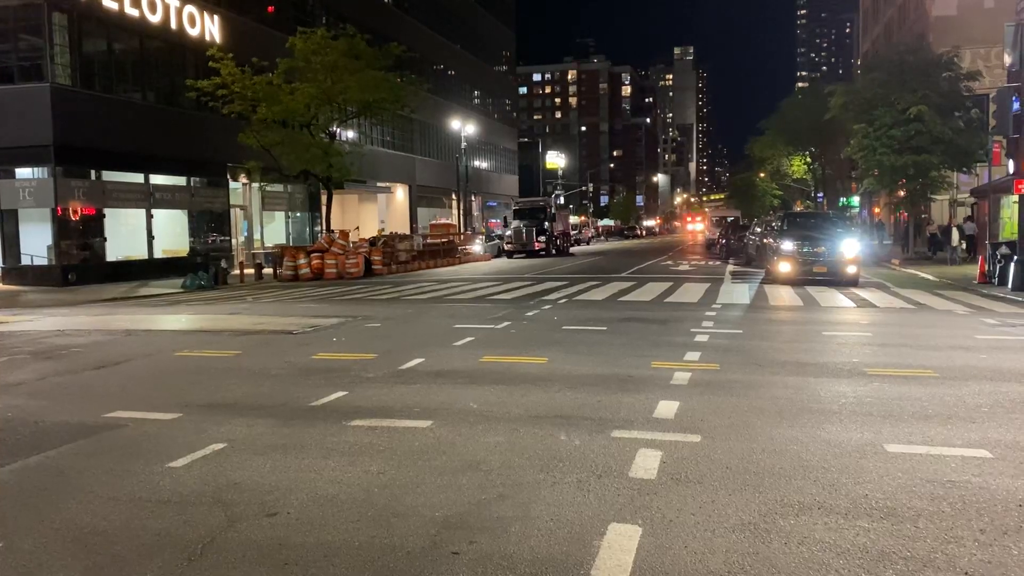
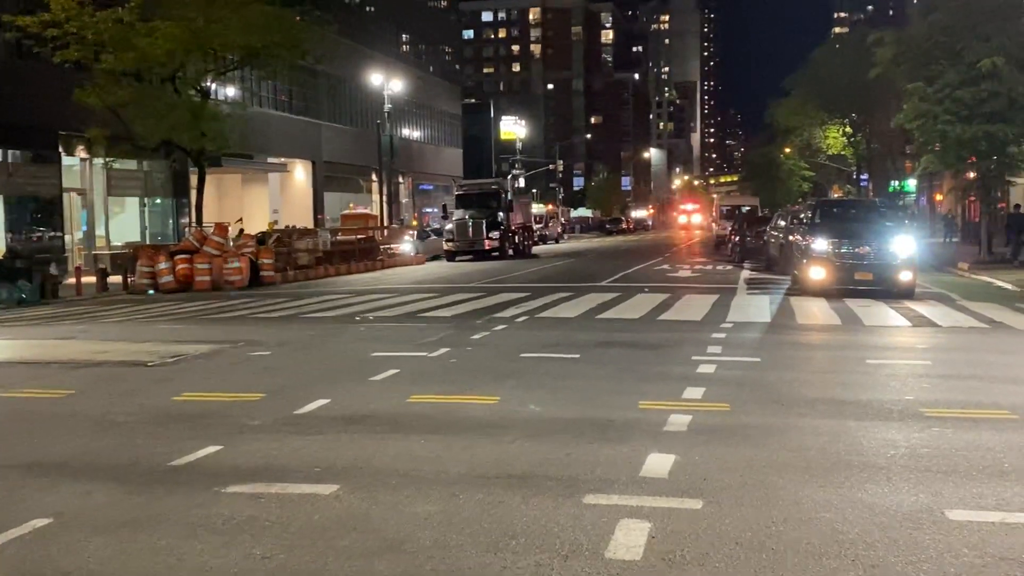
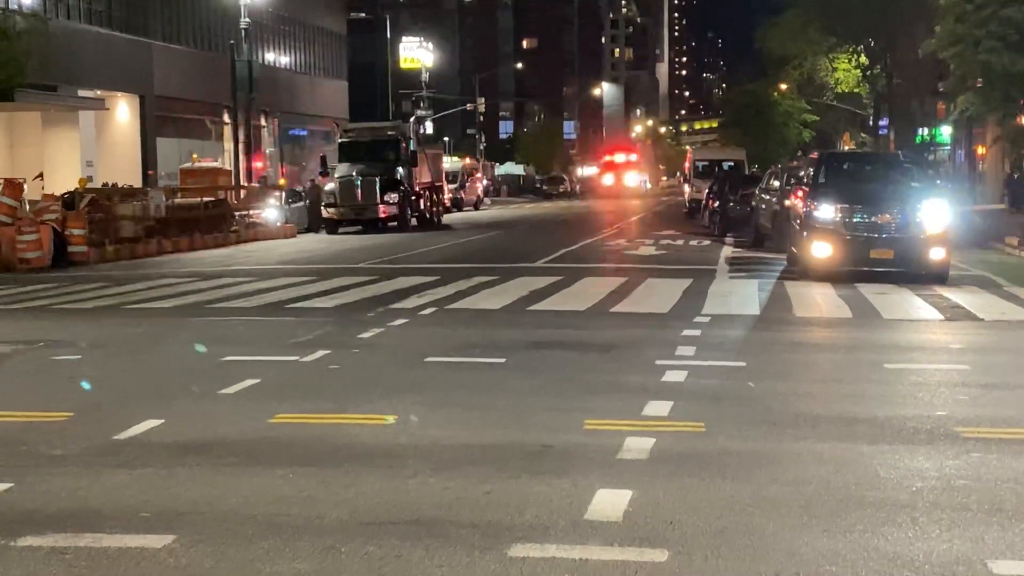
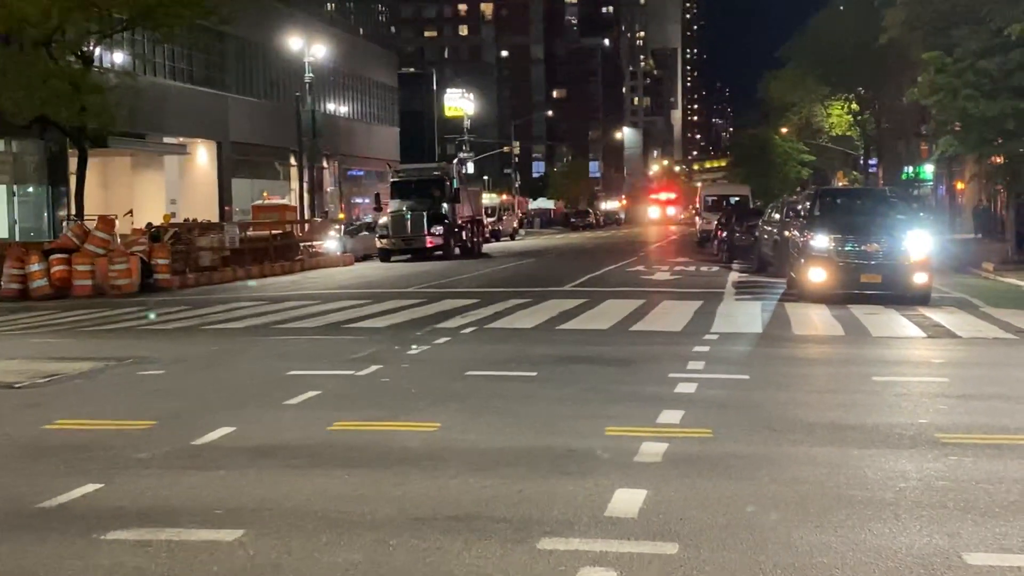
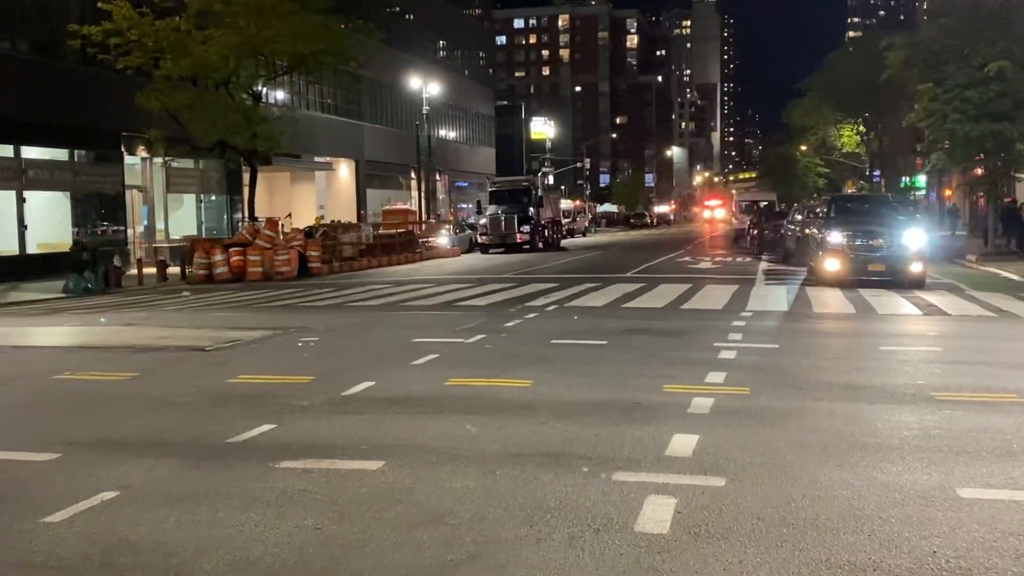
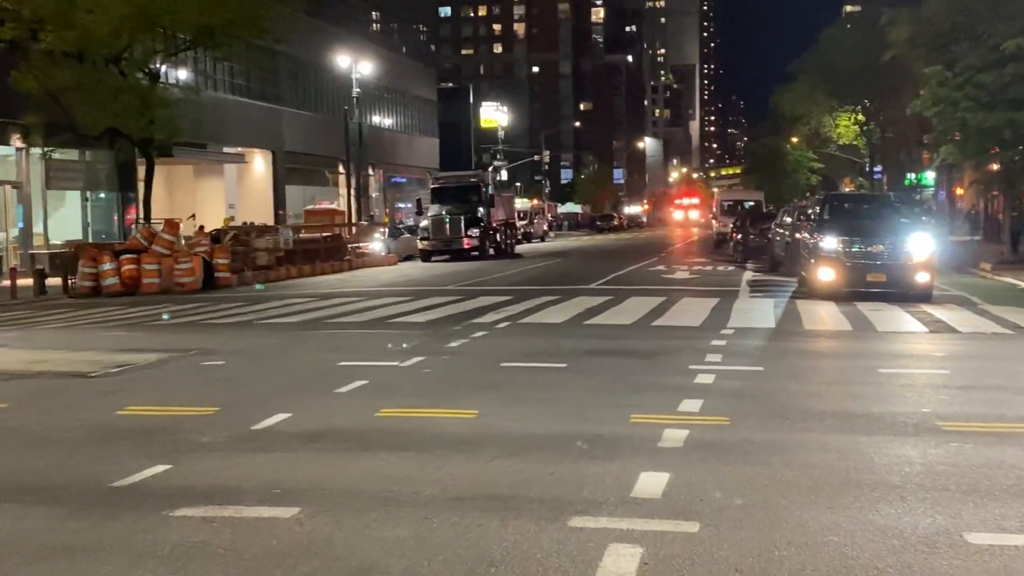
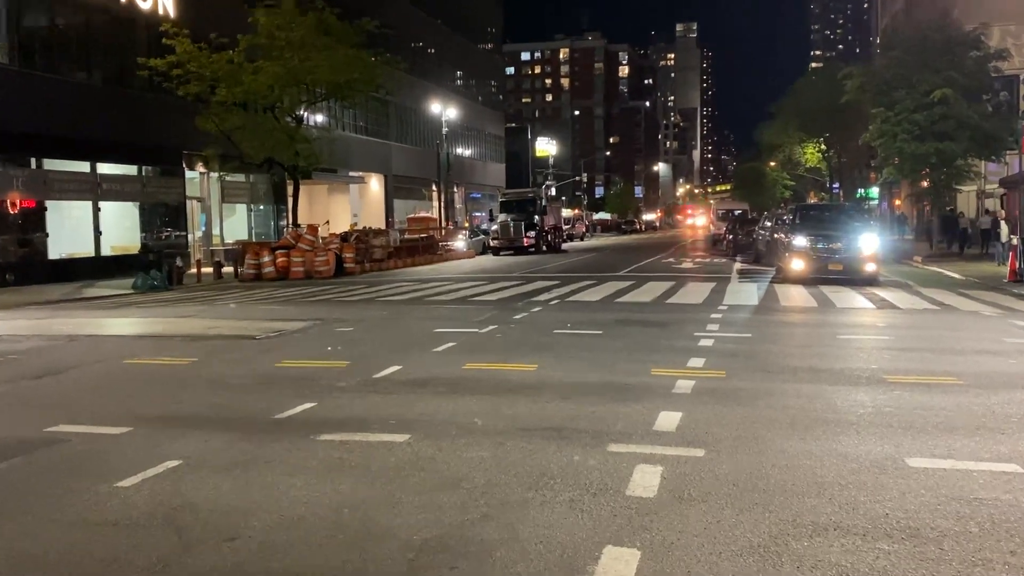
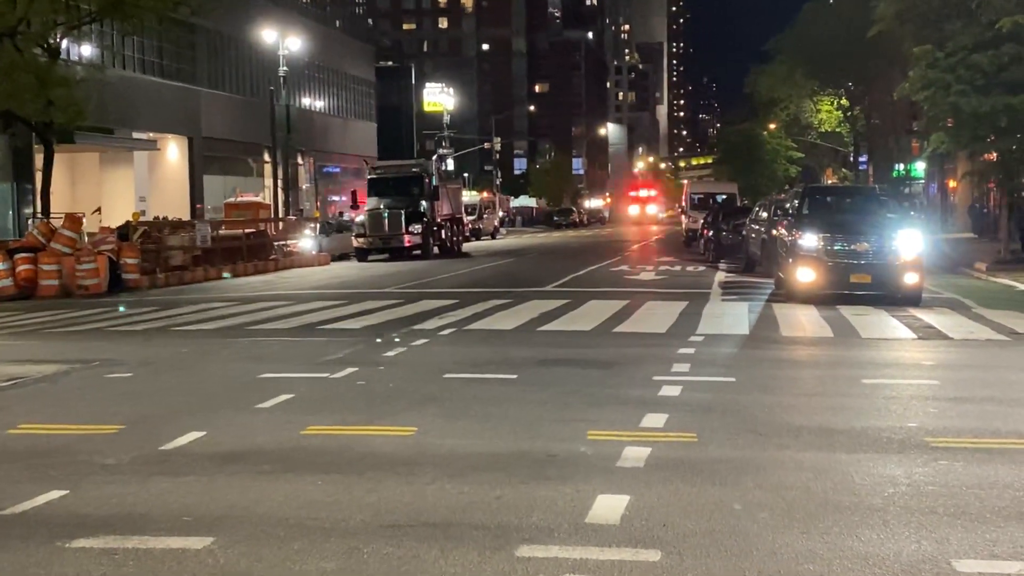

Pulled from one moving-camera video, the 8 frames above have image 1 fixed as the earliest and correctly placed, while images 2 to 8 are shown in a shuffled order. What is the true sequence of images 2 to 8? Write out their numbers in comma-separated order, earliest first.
7, 5, 2, 6, 4, 8, 3
